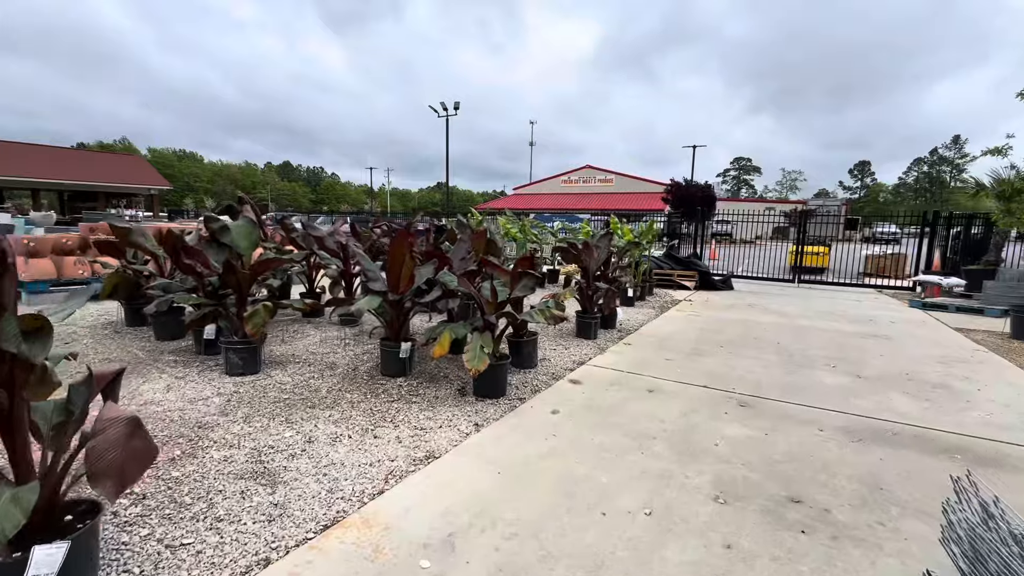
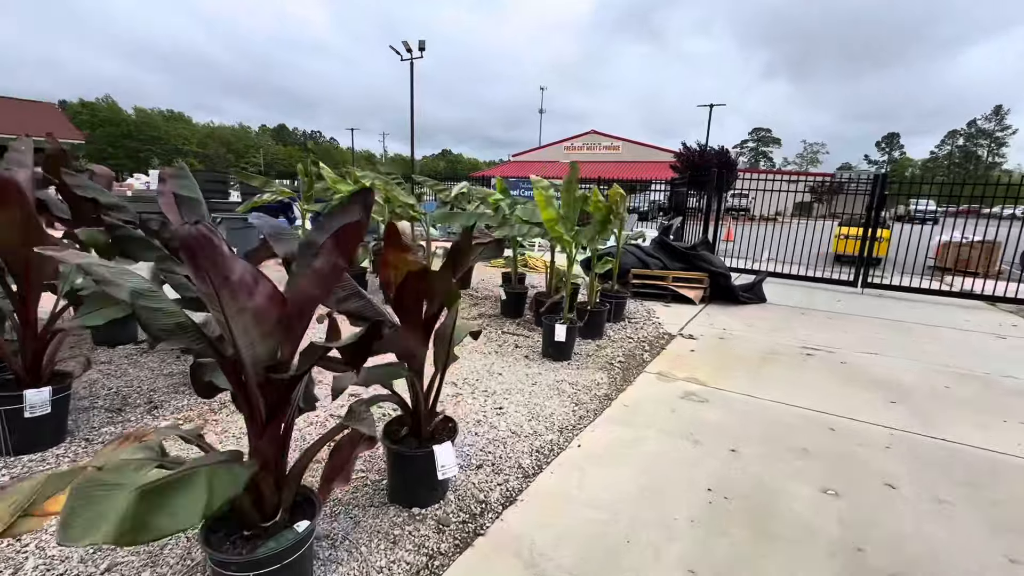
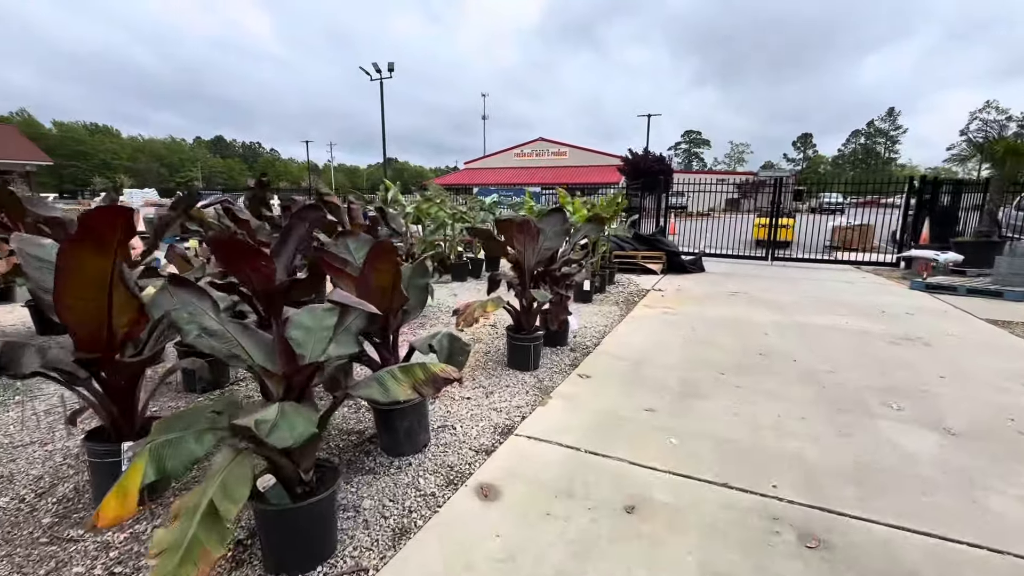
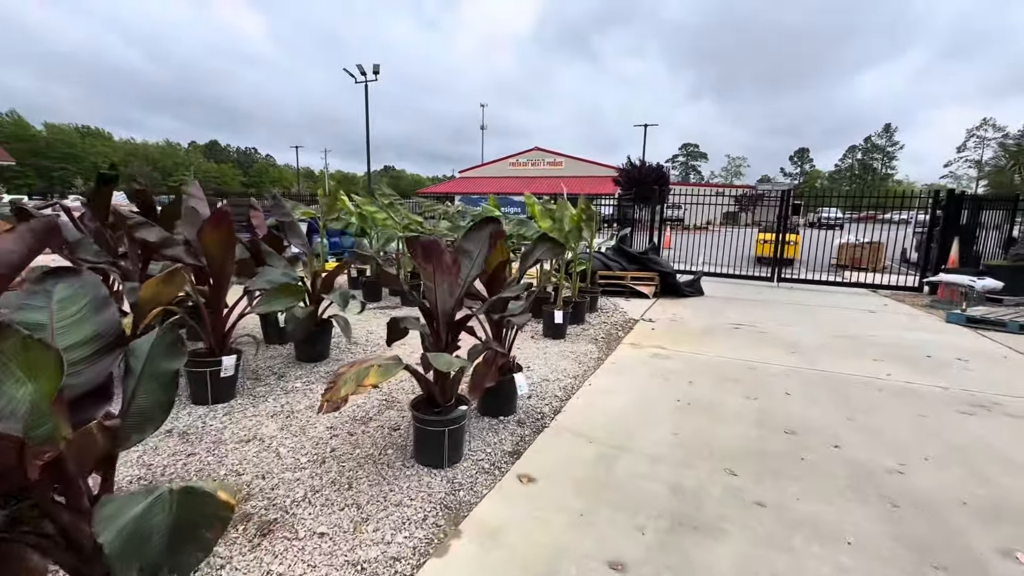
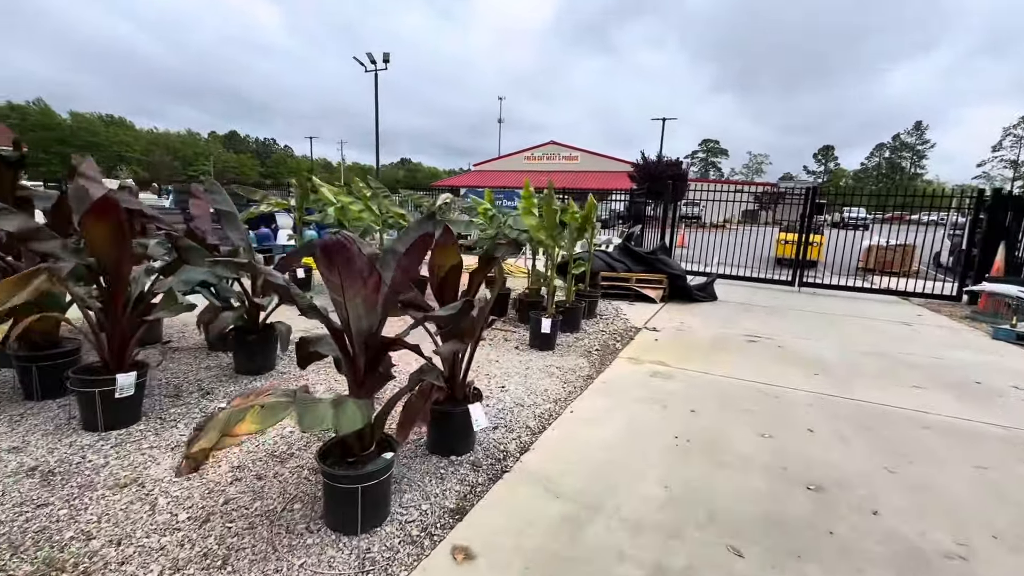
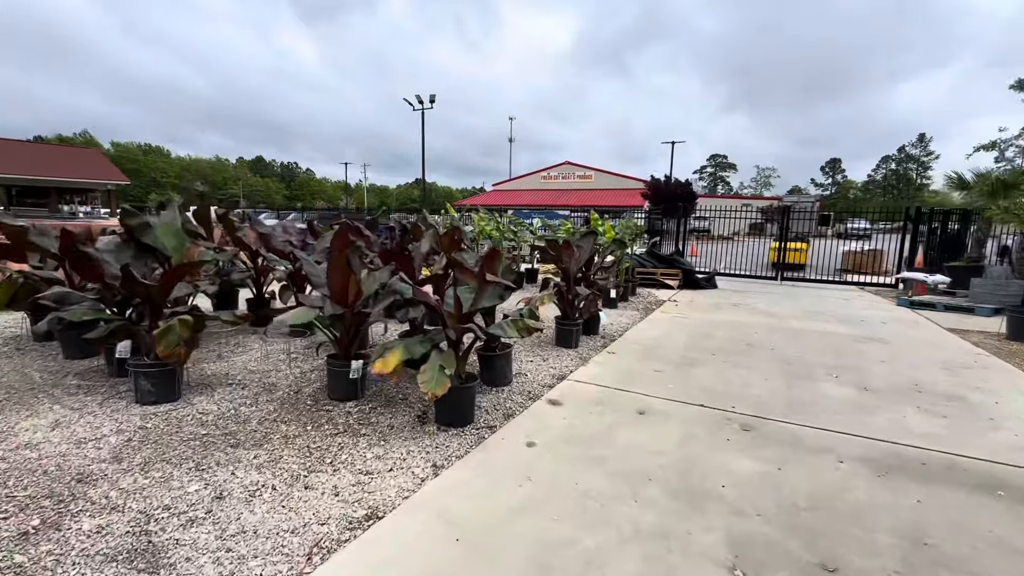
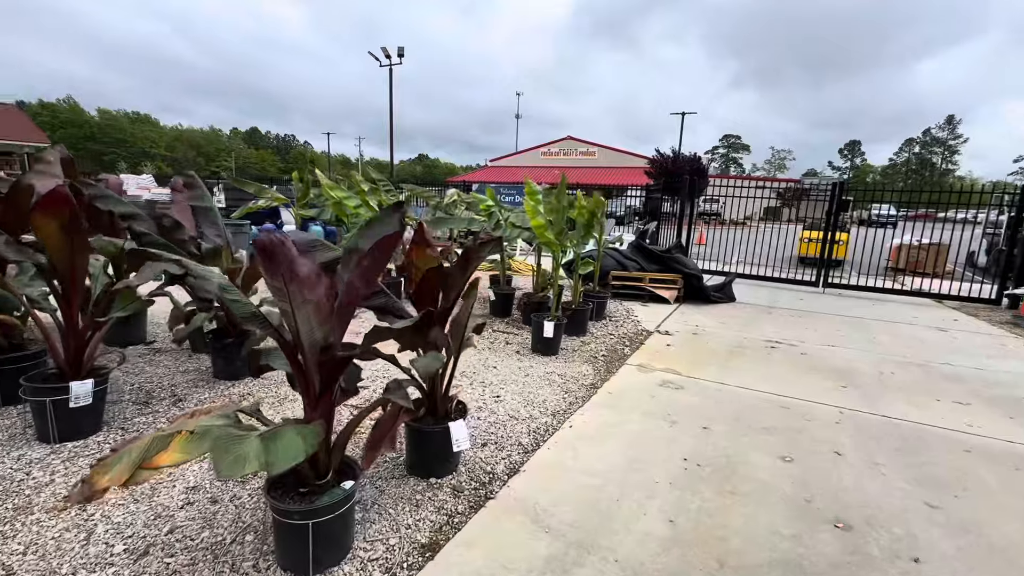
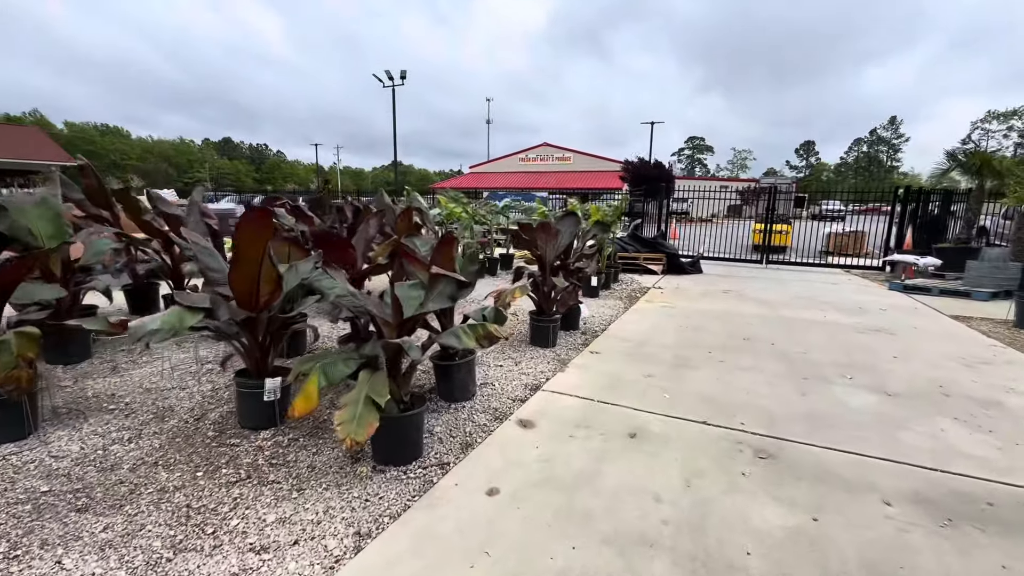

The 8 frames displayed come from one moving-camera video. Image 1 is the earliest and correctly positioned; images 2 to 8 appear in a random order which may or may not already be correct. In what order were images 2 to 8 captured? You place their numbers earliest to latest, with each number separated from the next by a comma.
6, 8, 3, 4, 5, 7, 2
